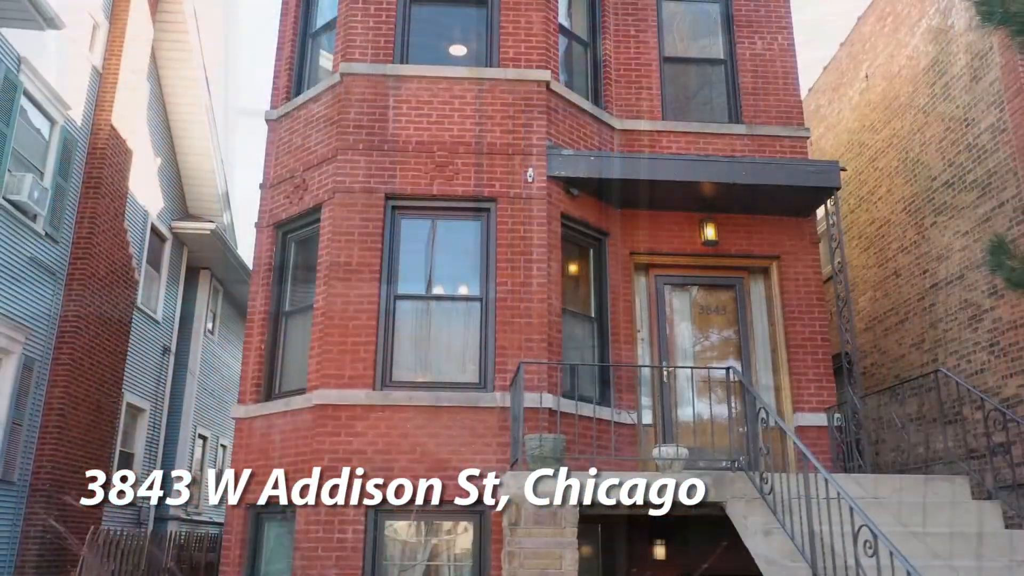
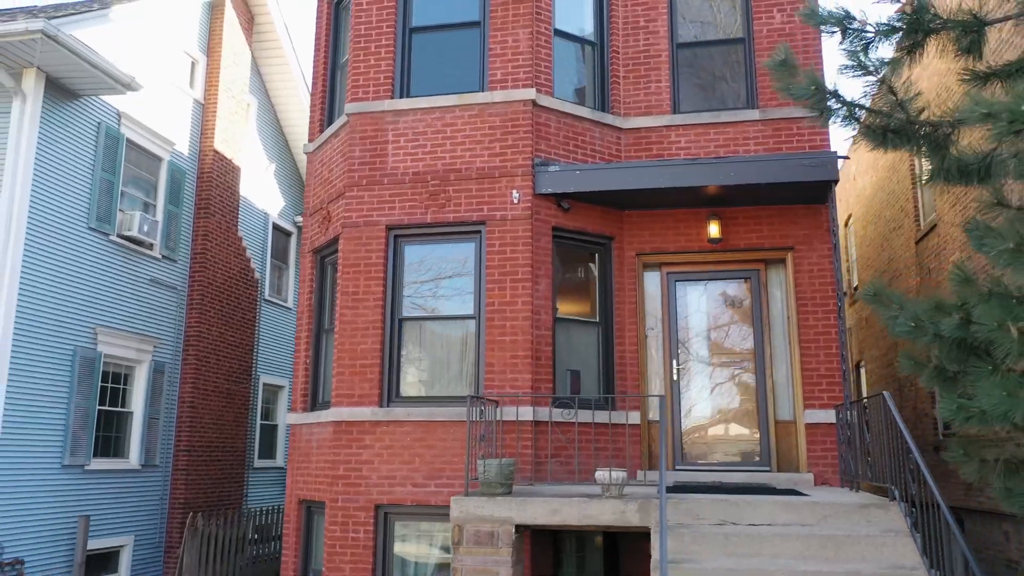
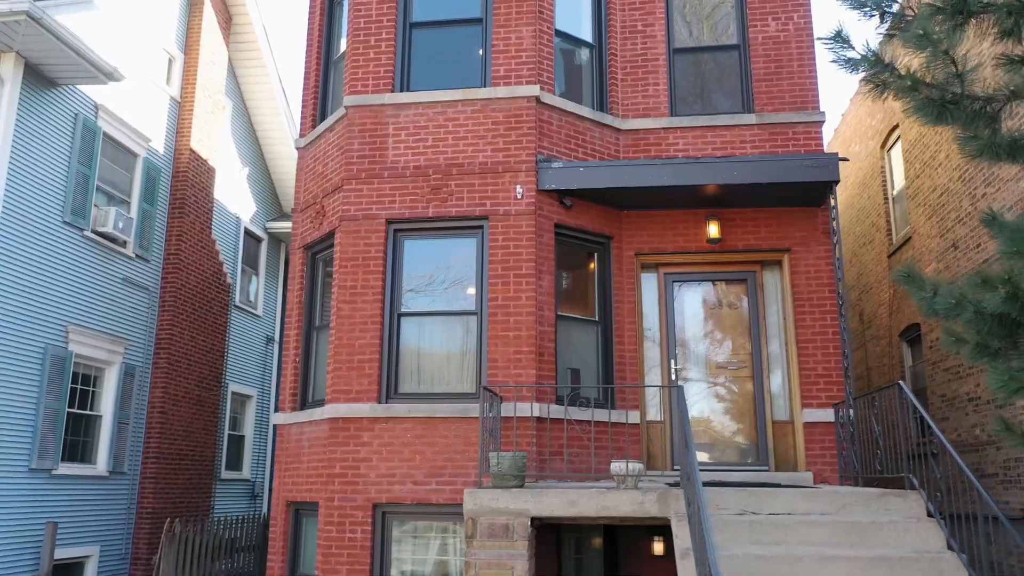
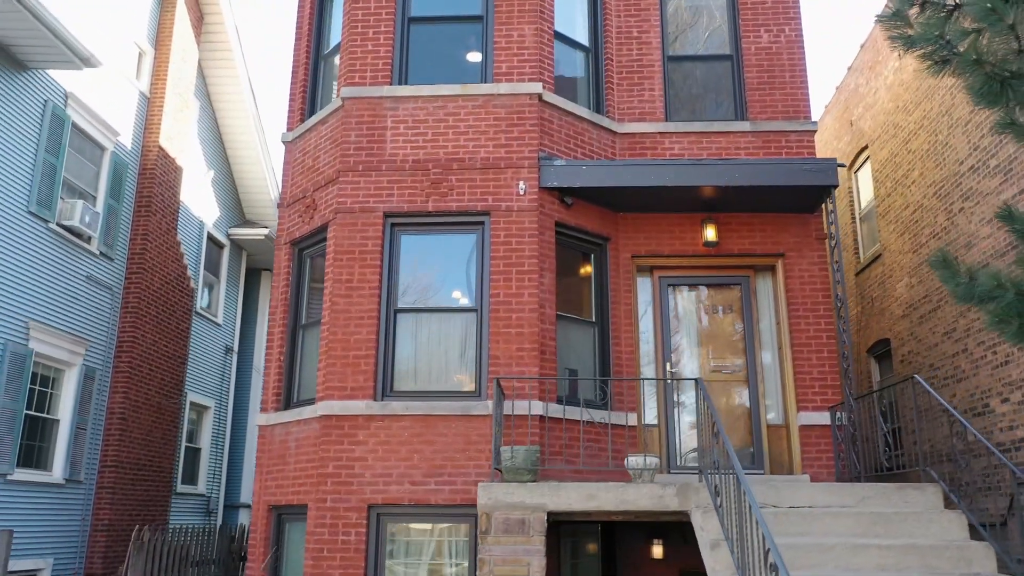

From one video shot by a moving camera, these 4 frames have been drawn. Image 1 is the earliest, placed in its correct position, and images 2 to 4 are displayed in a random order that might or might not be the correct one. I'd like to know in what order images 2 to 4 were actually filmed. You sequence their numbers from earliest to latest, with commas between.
4, 3, 2
